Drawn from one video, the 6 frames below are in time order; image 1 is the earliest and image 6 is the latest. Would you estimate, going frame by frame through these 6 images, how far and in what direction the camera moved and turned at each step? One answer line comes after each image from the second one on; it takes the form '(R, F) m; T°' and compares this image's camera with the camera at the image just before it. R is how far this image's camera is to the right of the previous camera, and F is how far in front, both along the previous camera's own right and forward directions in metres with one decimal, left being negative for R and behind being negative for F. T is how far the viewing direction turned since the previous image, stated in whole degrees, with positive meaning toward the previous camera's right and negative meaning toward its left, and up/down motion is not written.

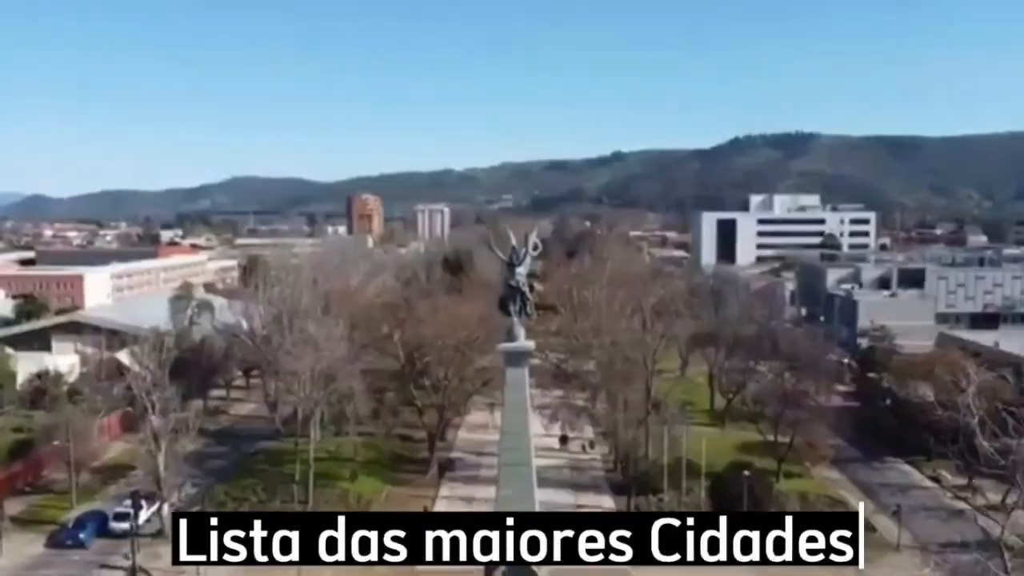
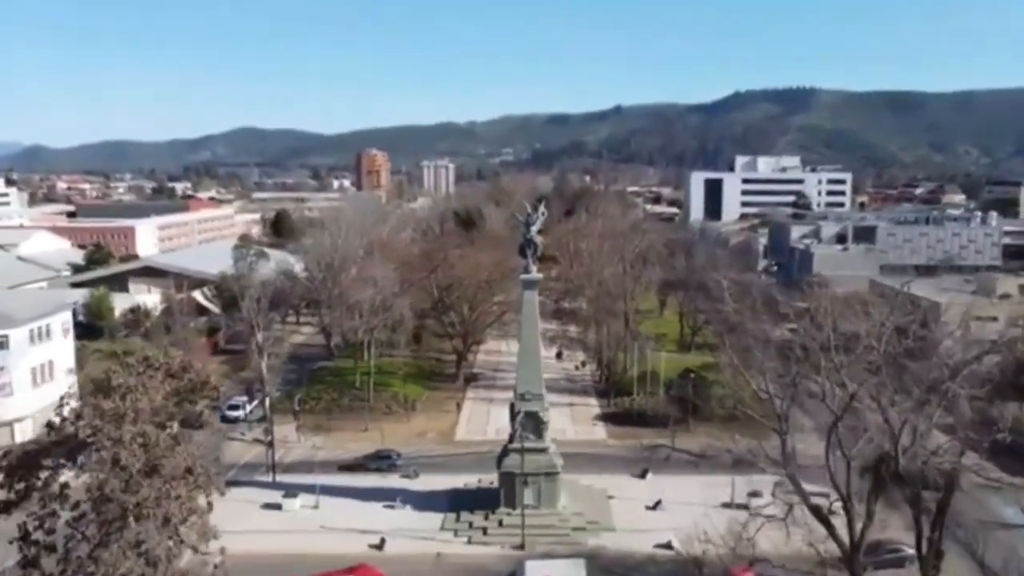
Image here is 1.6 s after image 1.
(-0.3, -5.9) m; 0°
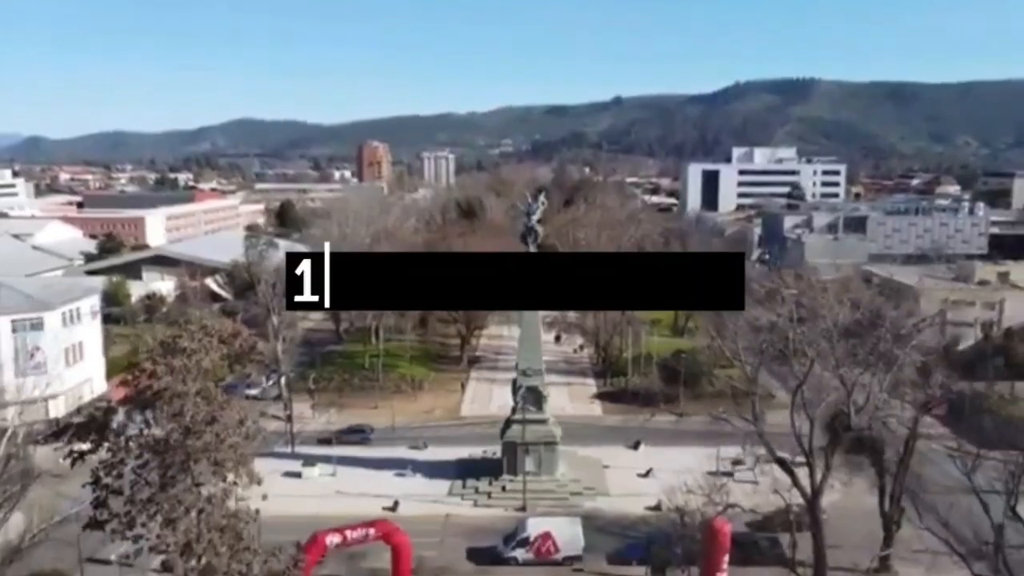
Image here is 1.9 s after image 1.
(-0.1, -1.3) m; 0°
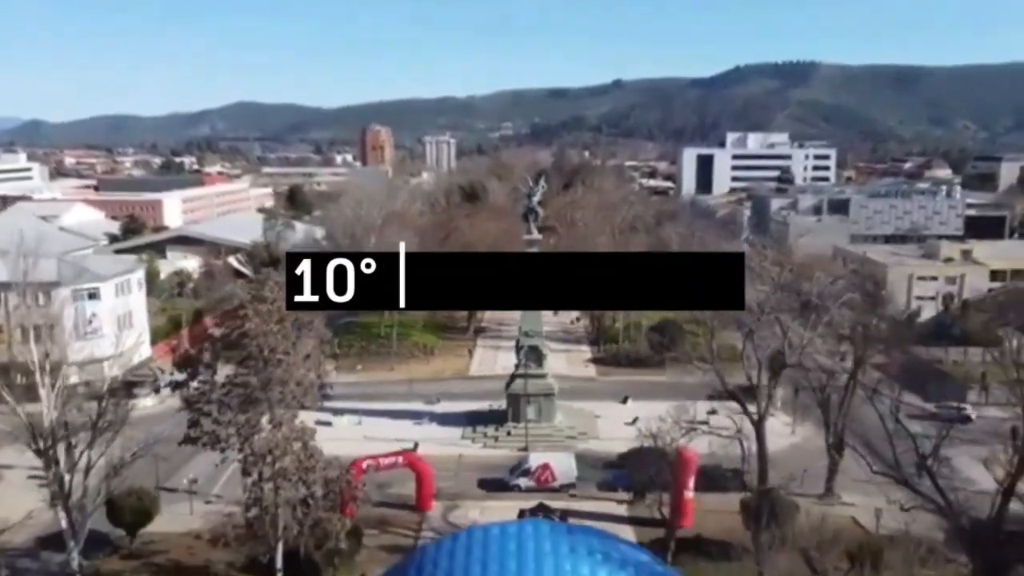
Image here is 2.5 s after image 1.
(-0.1, -2.6) m; 0°
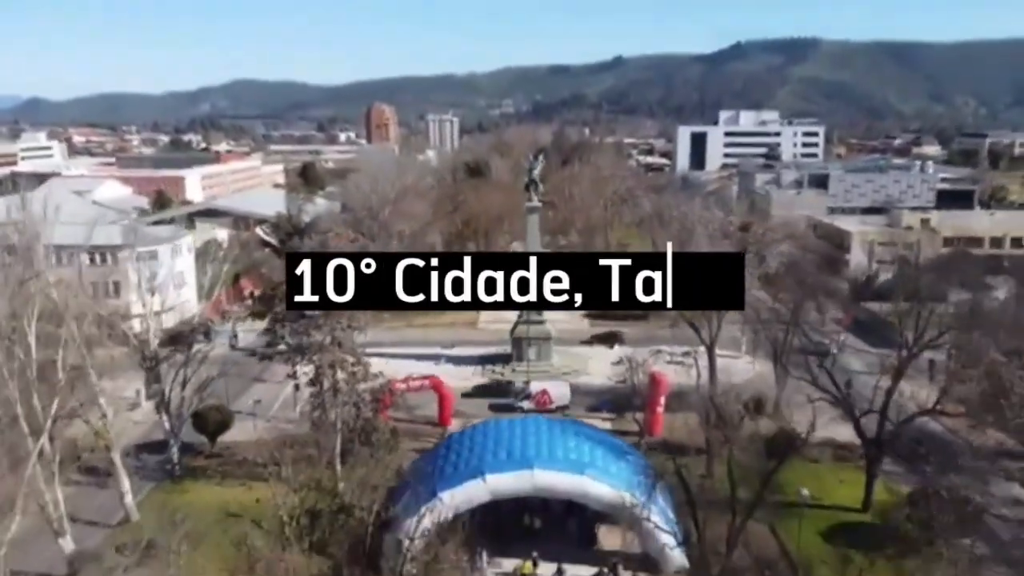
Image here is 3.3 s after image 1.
(-0.1, -3.6) m; 0°
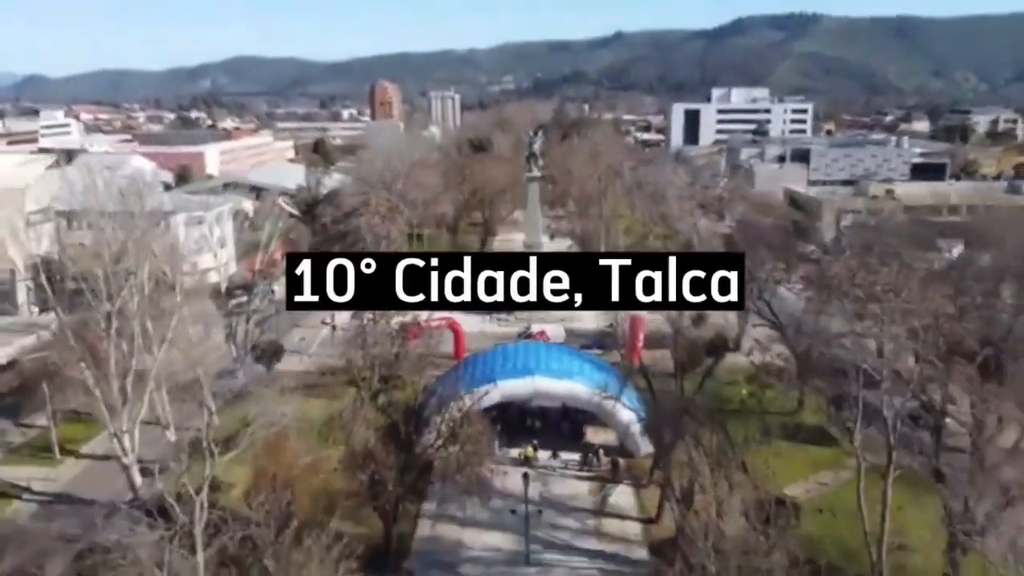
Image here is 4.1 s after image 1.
(-0.1, -3.8) m; 0°
